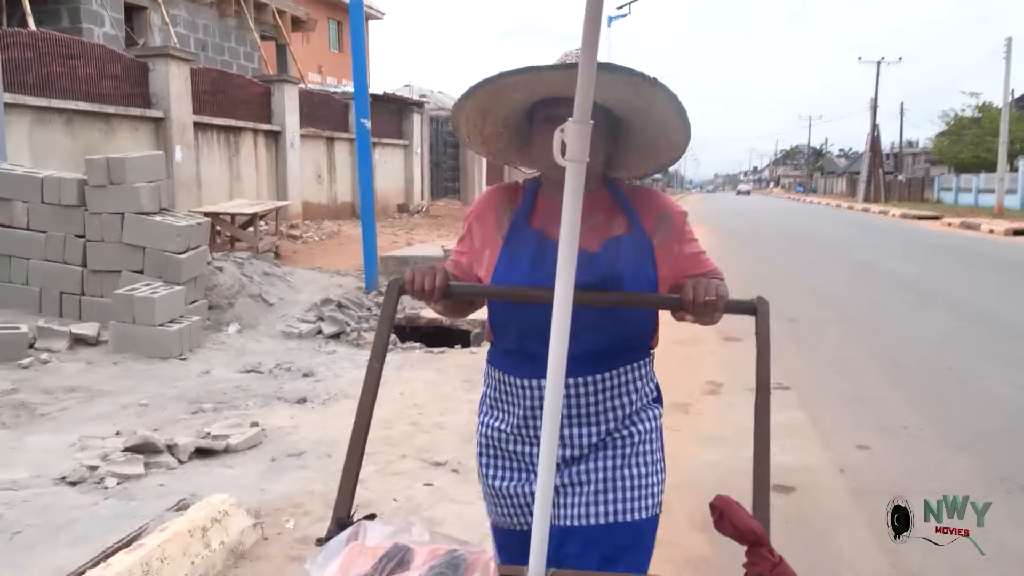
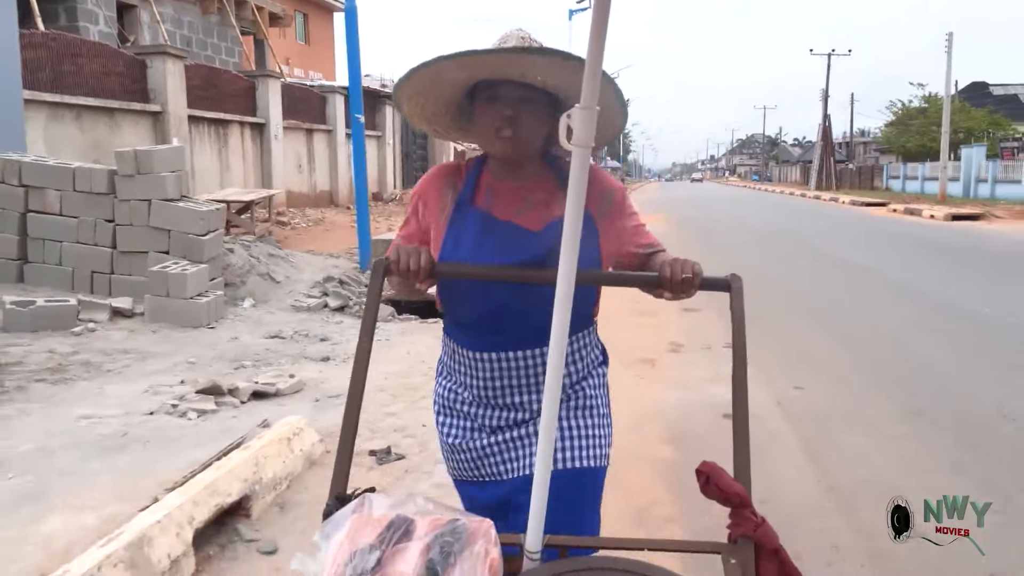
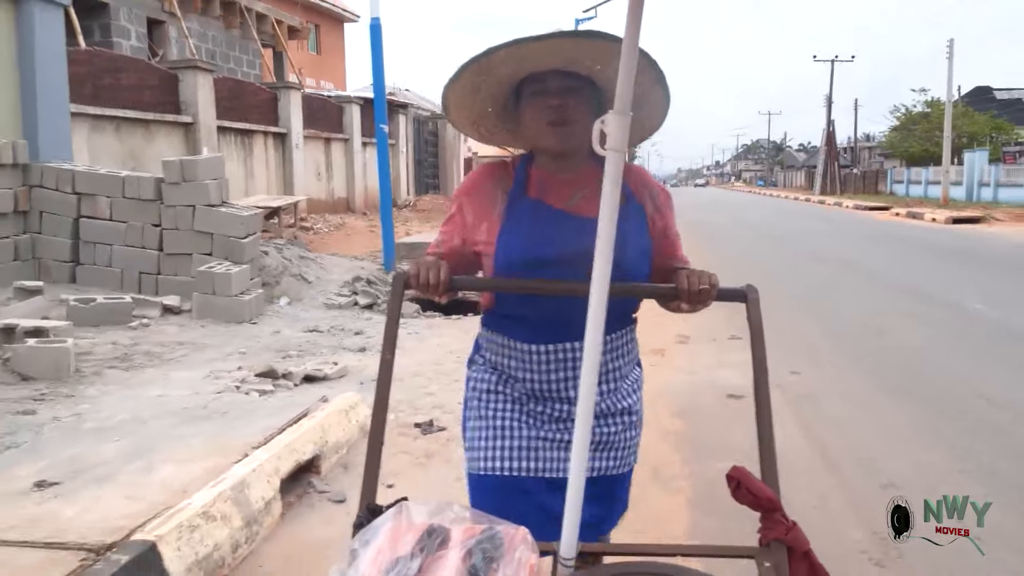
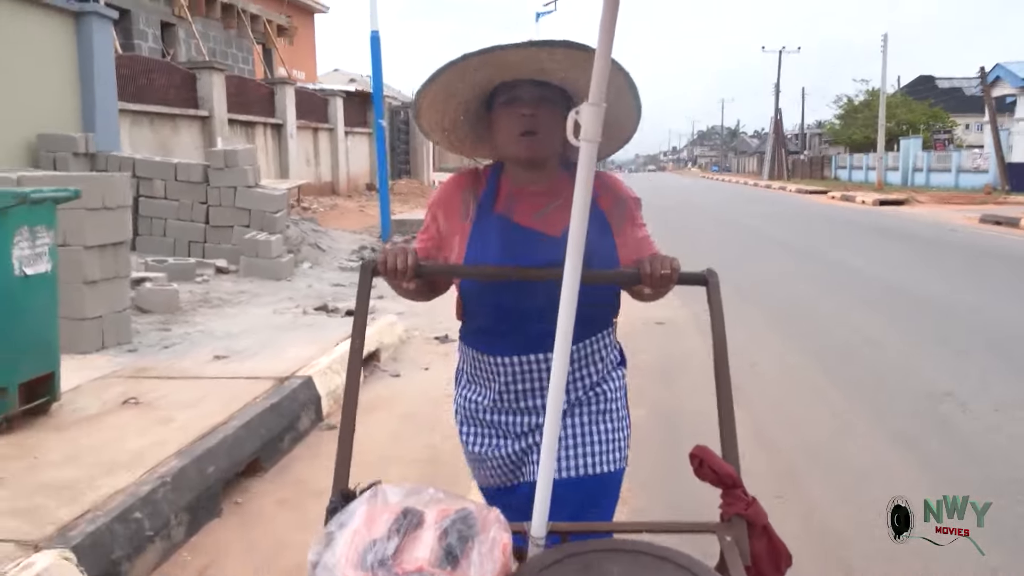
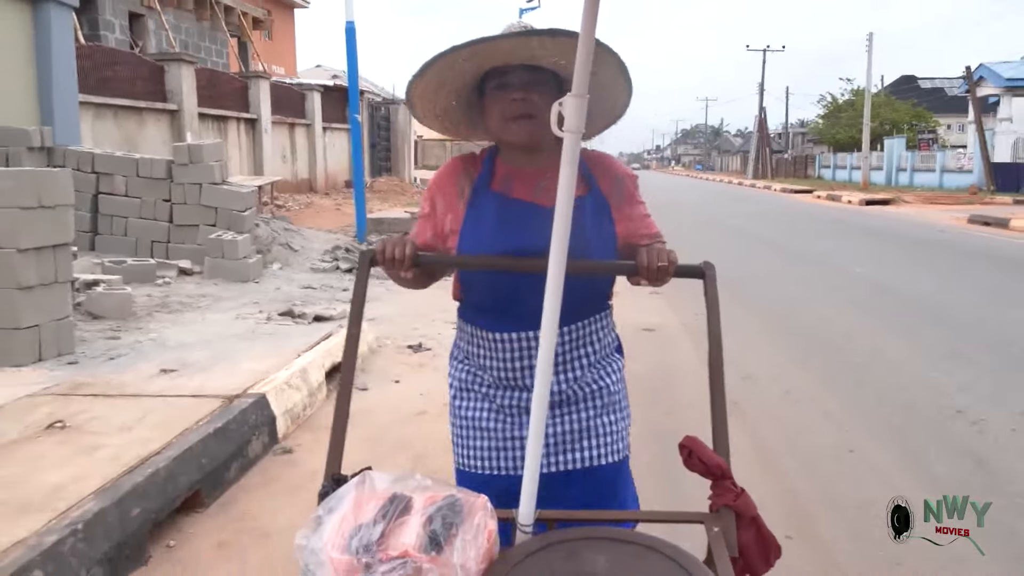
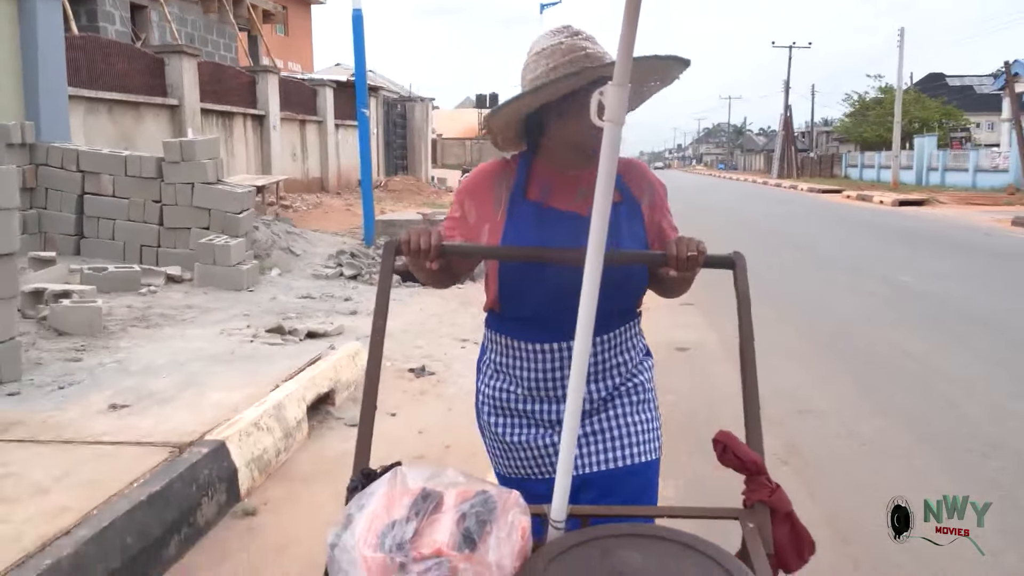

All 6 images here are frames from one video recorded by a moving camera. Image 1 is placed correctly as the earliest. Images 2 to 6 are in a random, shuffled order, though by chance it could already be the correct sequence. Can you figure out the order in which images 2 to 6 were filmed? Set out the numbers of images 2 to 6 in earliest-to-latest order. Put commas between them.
2, 3, 6, 5, 4
